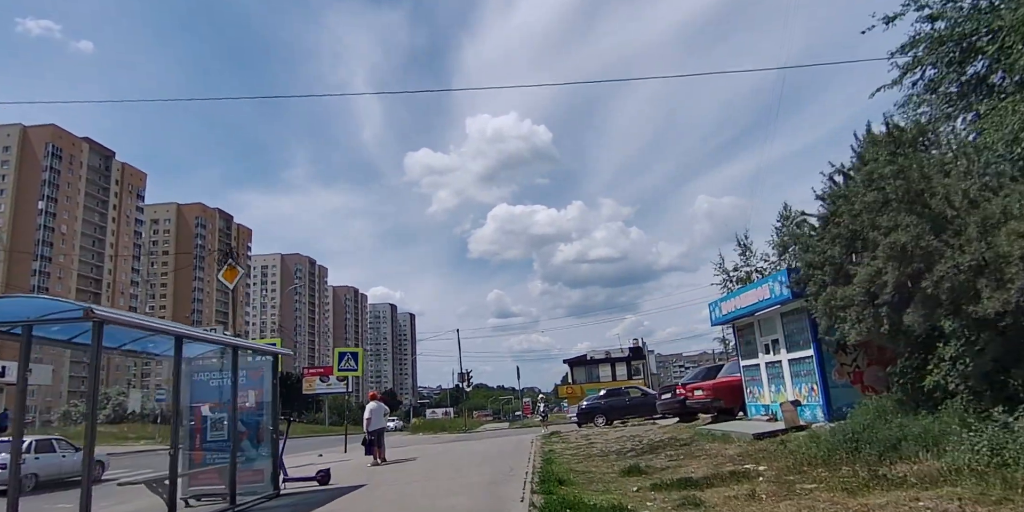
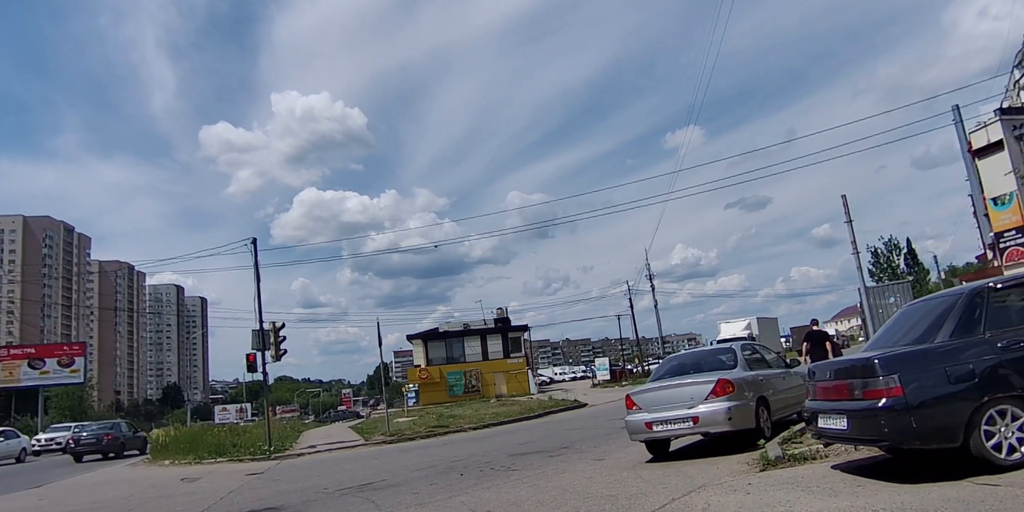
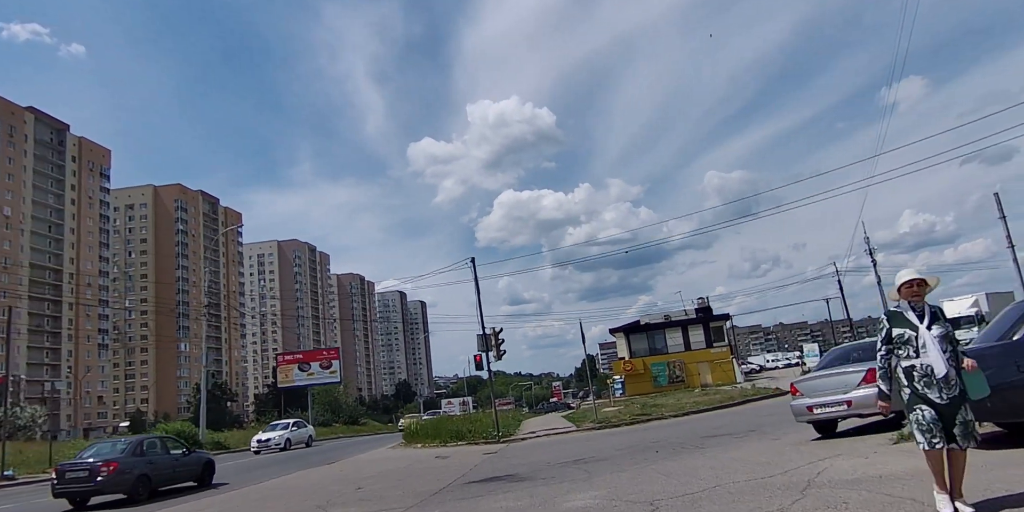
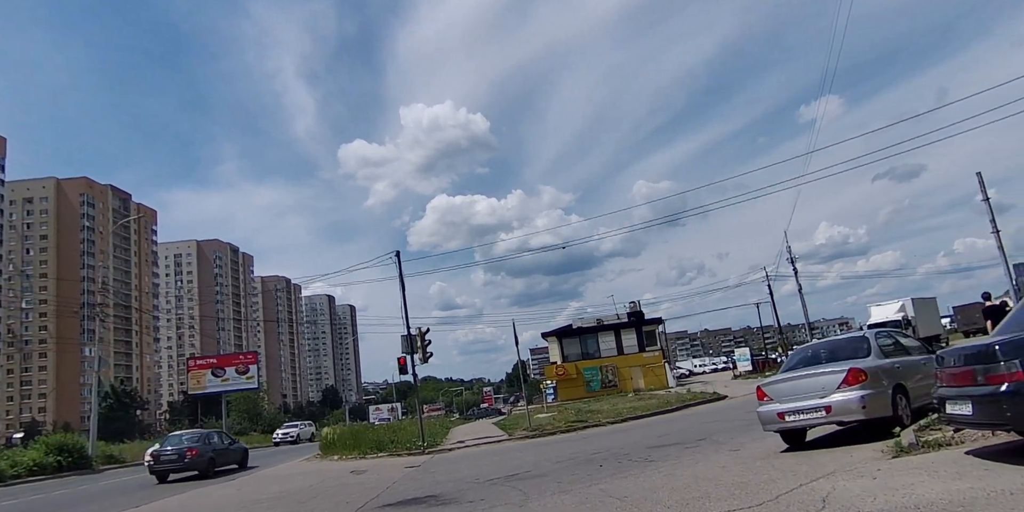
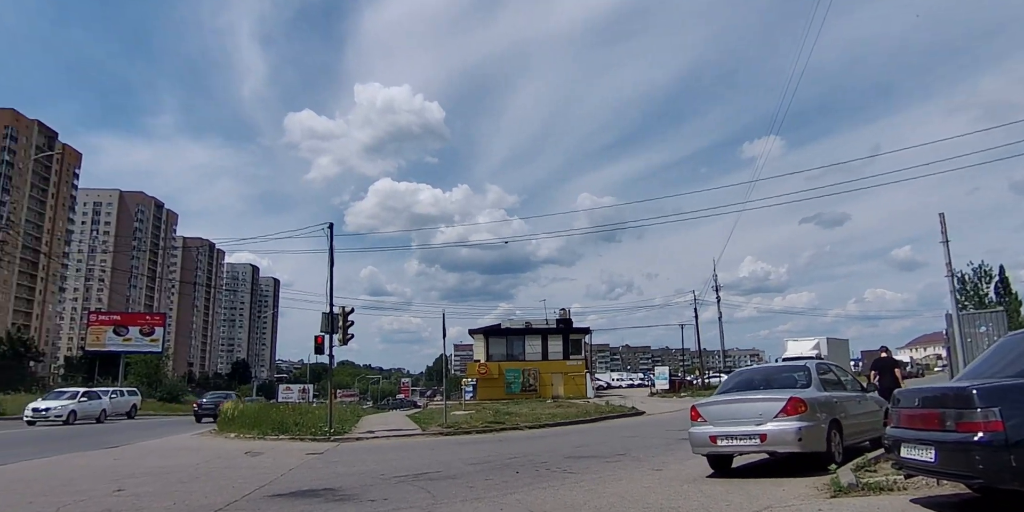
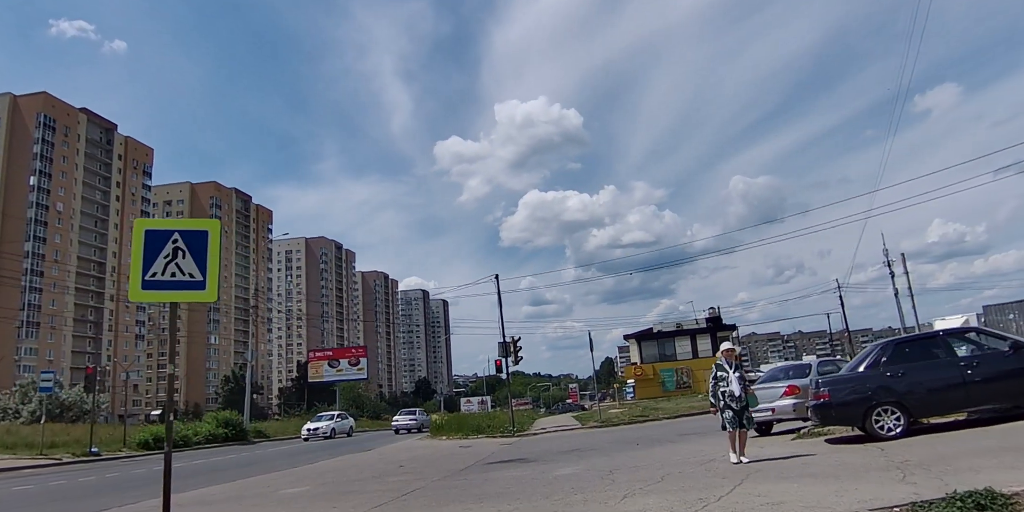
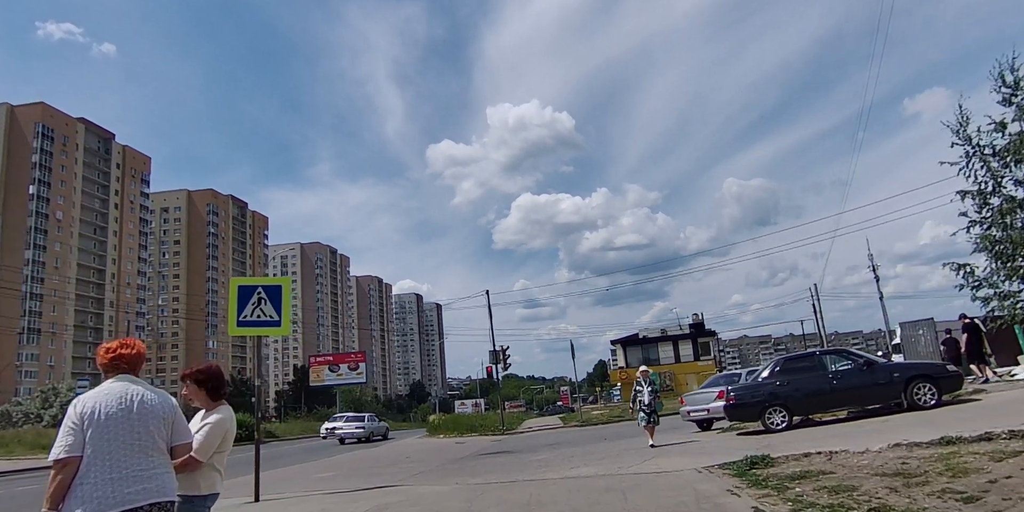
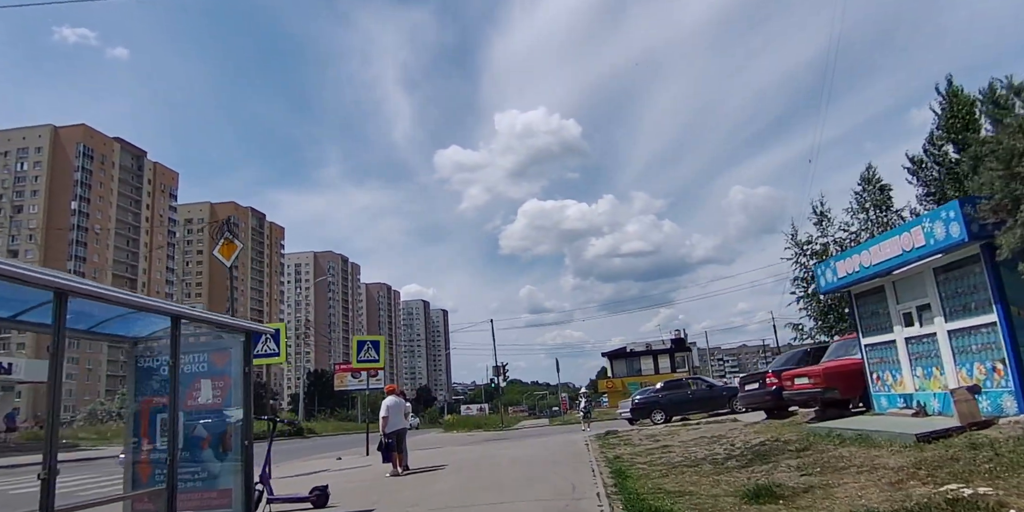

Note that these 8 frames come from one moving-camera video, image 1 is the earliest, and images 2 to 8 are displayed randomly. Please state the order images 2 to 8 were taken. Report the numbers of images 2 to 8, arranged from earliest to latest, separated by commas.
8, 7, 6, 3, 4, 2, 5
